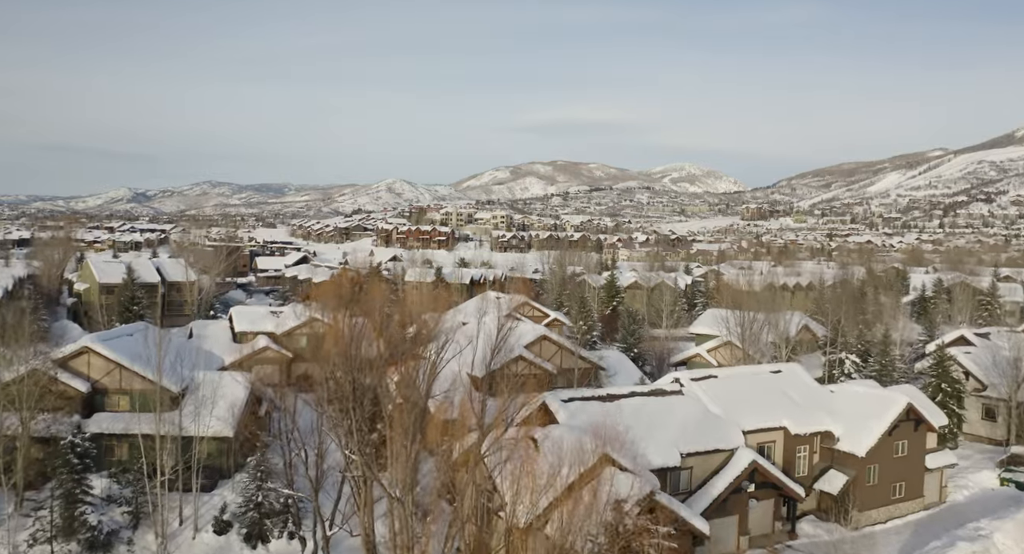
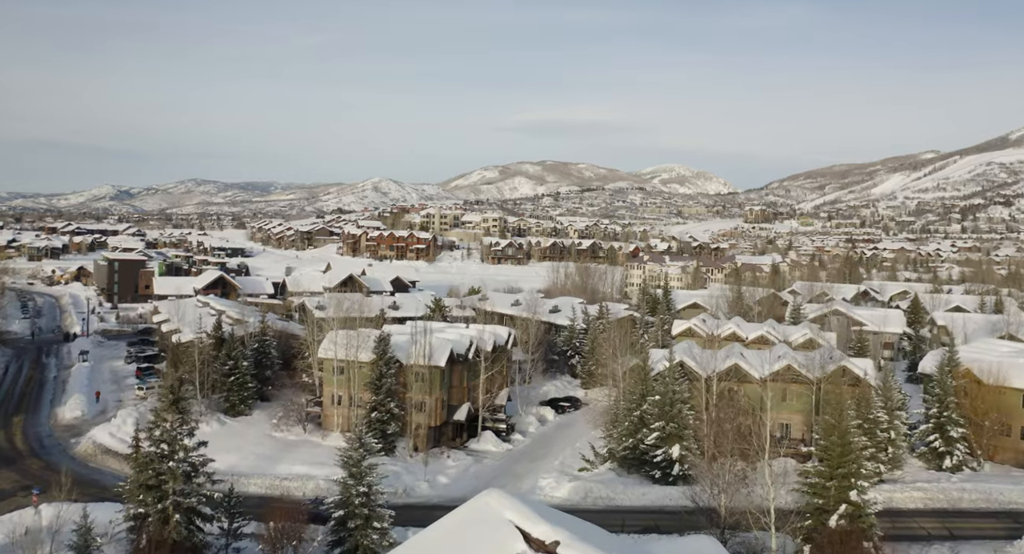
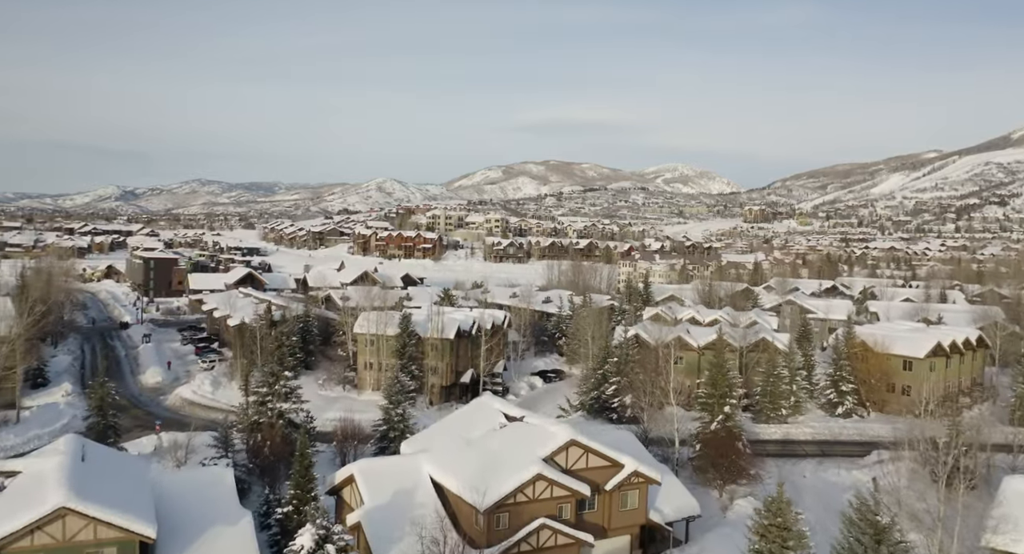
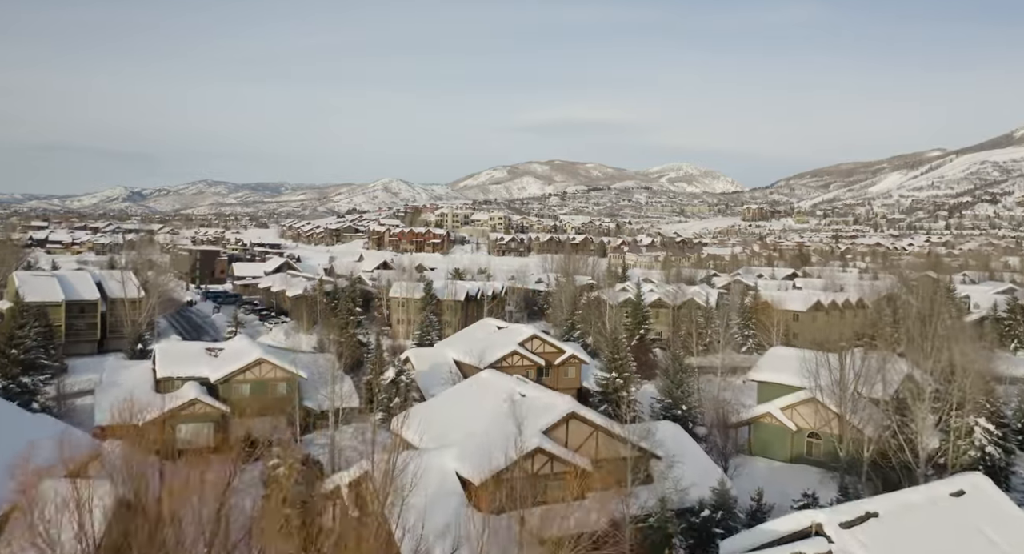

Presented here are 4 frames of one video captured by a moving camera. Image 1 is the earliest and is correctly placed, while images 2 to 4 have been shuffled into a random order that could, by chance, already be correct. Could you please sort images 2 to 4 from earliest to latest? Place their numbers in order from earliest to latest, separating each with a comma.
4, 3, 2
